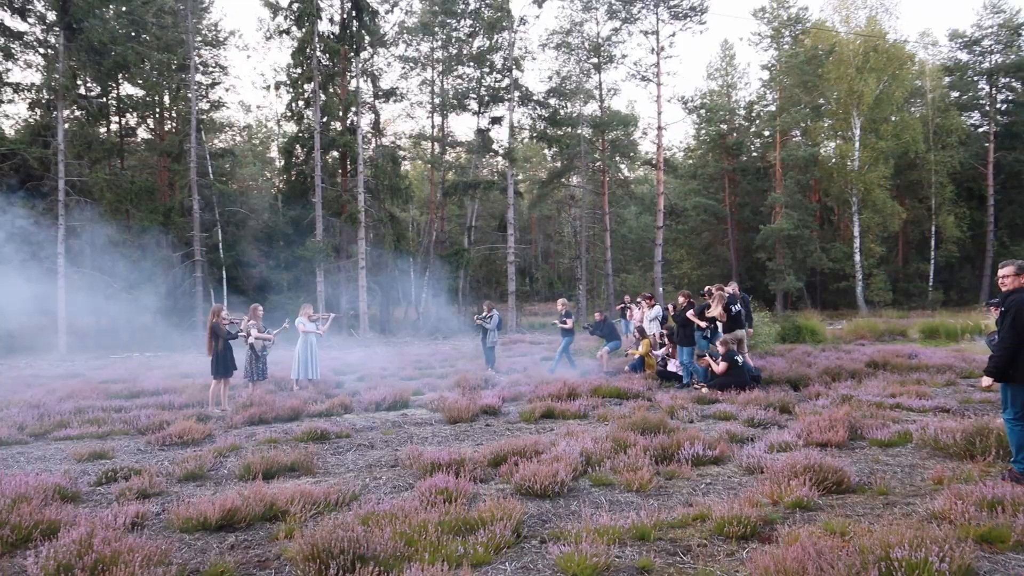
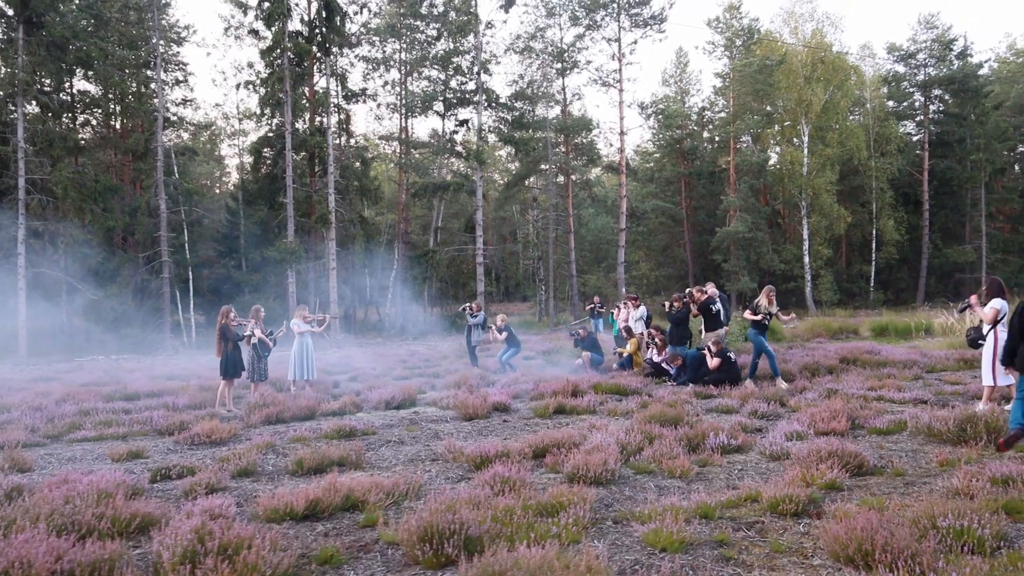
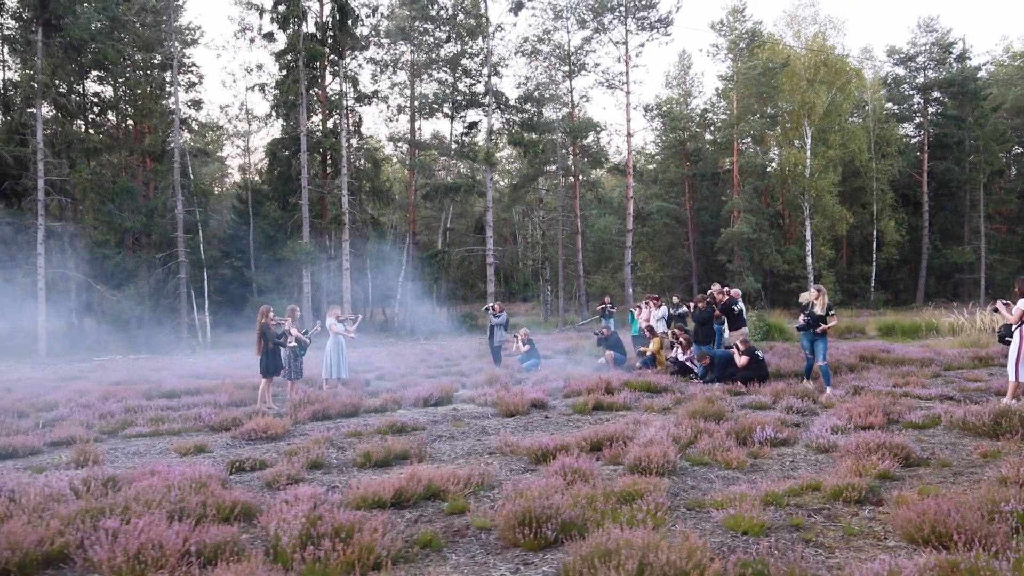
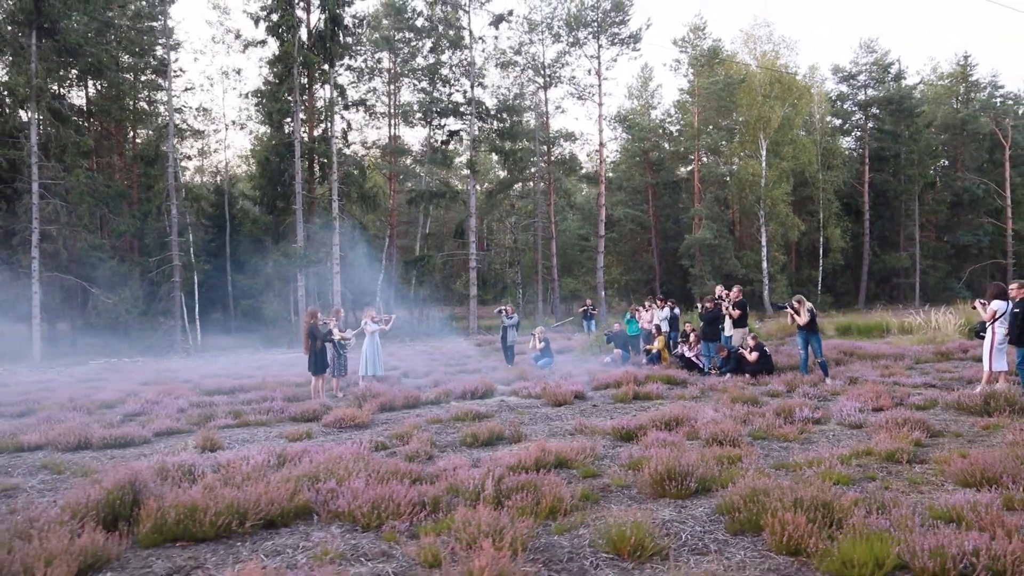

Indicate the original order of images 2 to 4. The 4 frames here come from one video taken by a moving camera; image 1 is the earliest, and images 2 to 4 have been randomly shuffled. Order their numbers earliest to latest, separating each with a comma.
2, 3, 4
